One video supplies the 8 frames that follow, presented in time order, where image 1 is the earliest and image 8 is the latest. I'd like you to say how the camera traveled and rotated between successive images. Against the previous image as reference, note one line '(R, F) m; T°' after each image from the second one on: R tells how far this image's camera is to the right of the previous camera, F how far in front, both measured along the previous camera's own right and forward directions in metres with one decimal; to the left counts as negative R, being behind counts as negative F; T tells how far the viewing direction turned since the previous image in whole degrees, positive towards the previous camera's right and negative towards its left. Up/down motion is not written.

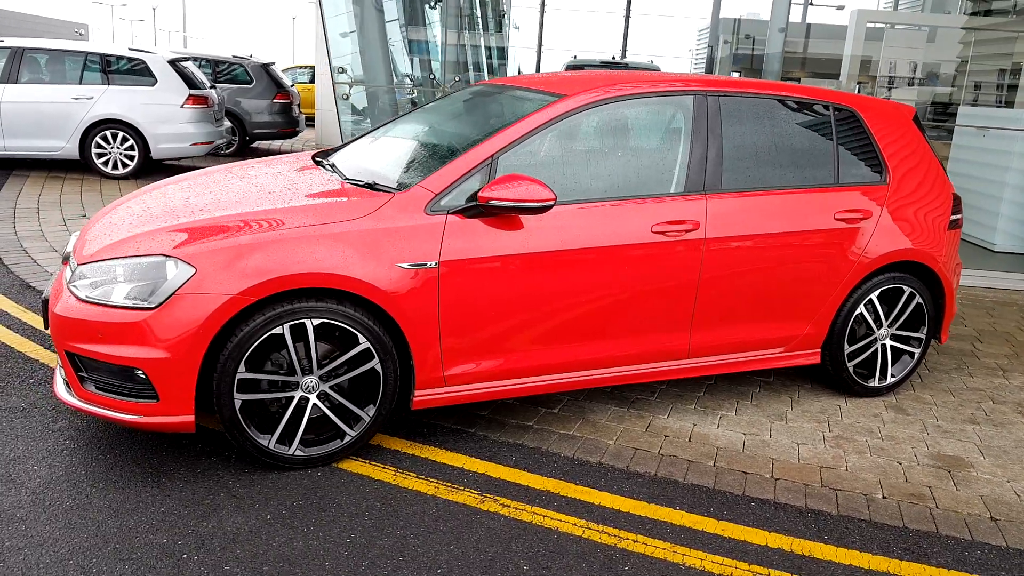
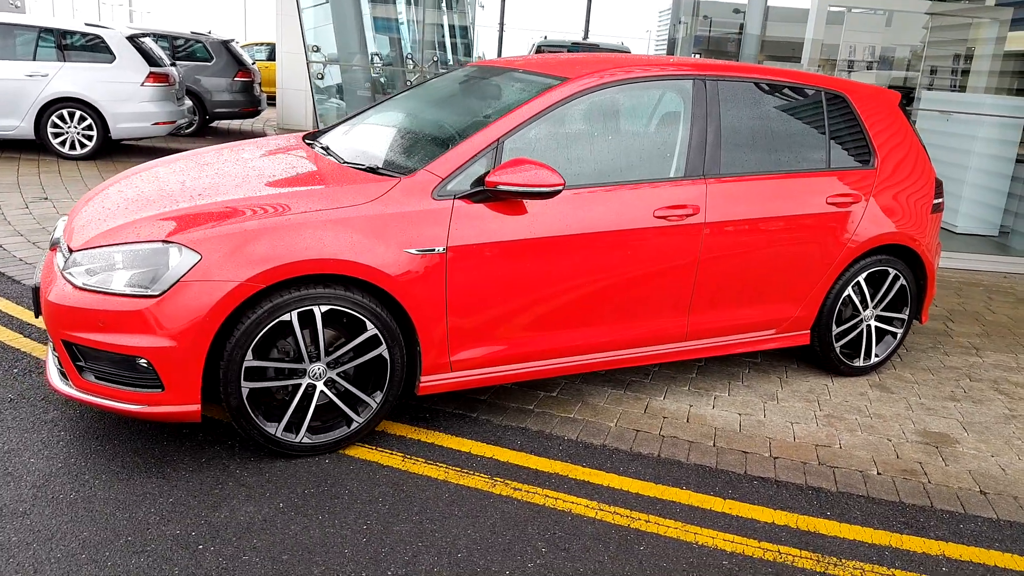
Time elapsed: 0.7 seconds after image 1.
(-0.2, 0.0) m; +3°
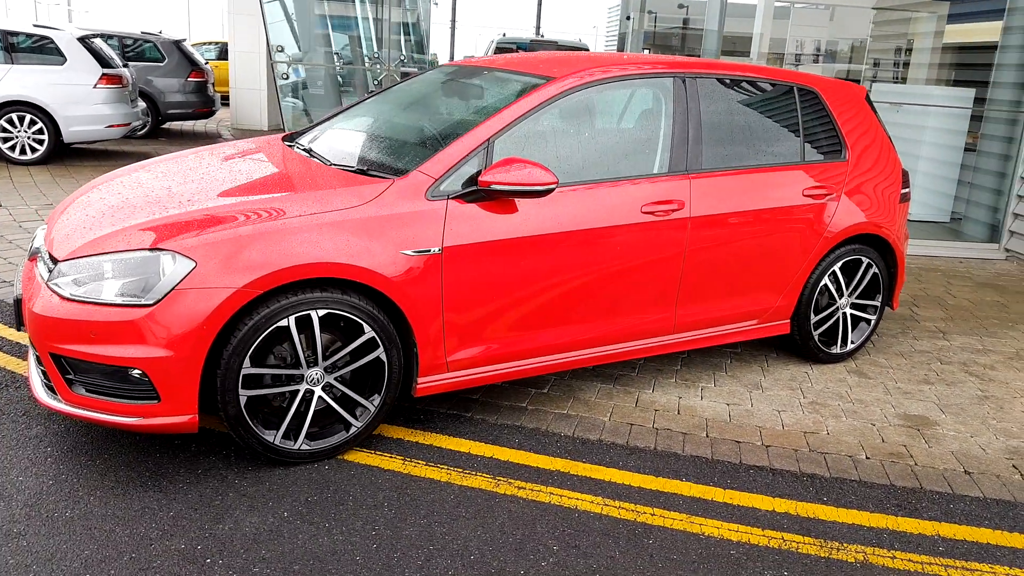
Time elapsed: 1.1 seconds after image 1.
(-0.2, 0.0) m; +3°
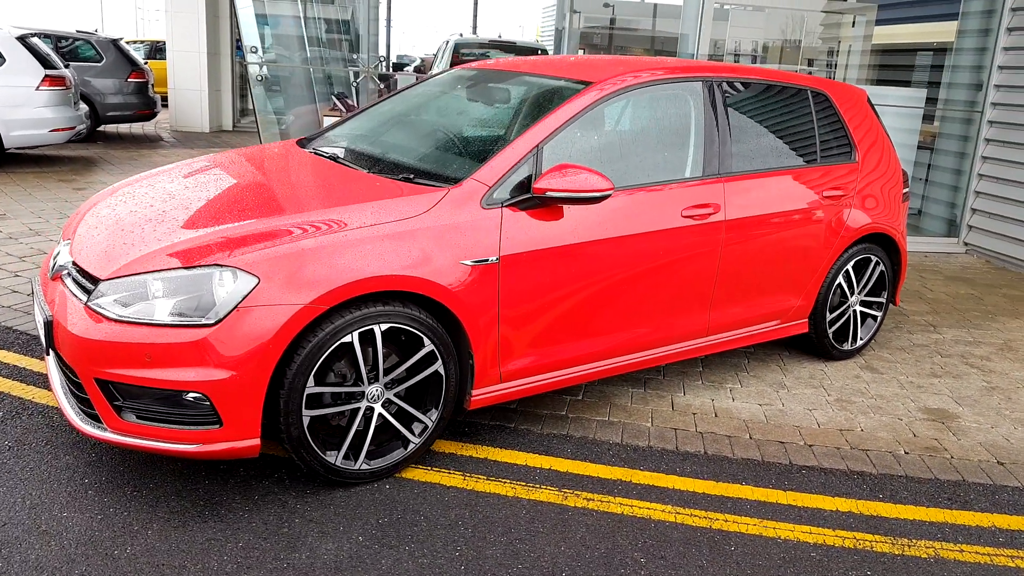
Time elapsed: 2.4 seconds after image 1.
(-0.5, +0.1) m; +5°
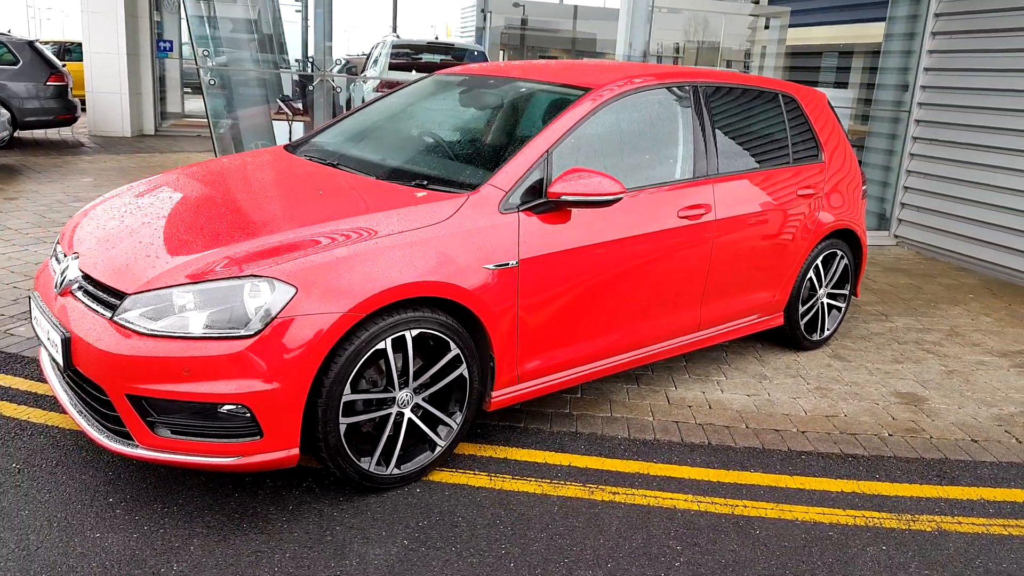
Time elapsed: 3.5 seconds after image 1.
(-0.4, 0.0) m; +6°
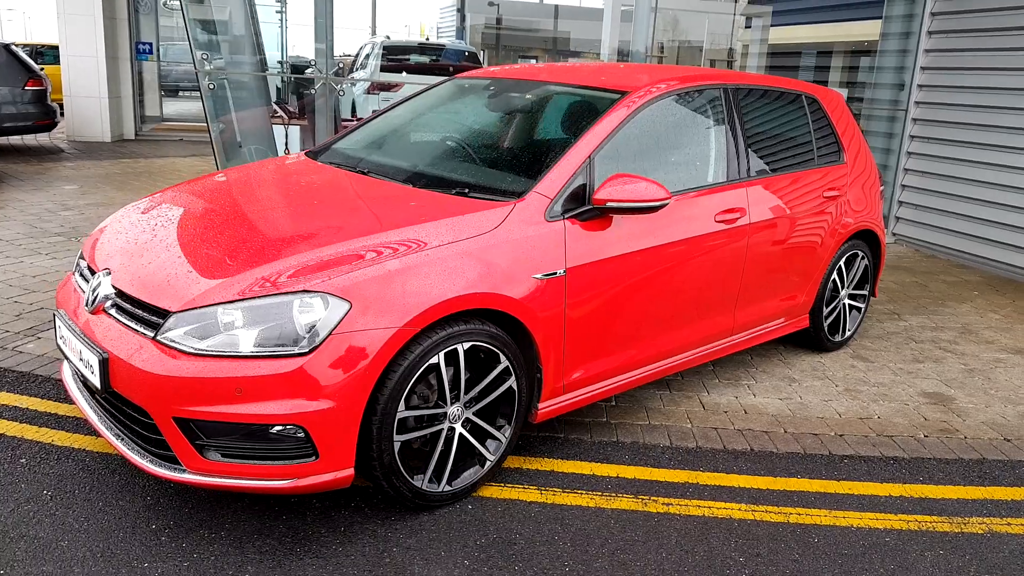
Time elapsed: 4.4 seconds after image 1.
(-0.3, +0.1) m; +2°
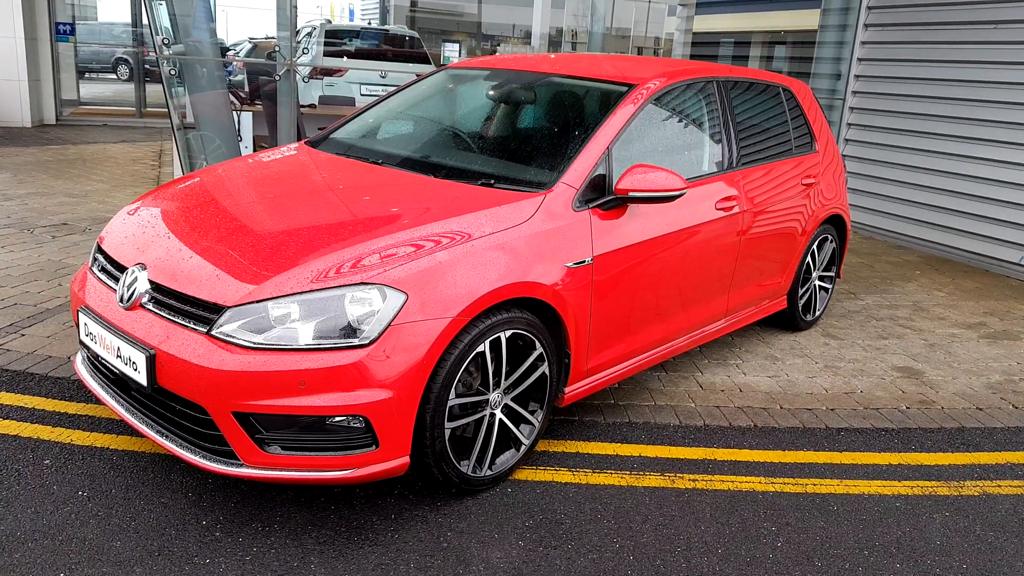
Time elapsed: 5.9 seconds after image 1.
(-0.4, 0.0) m; +6°
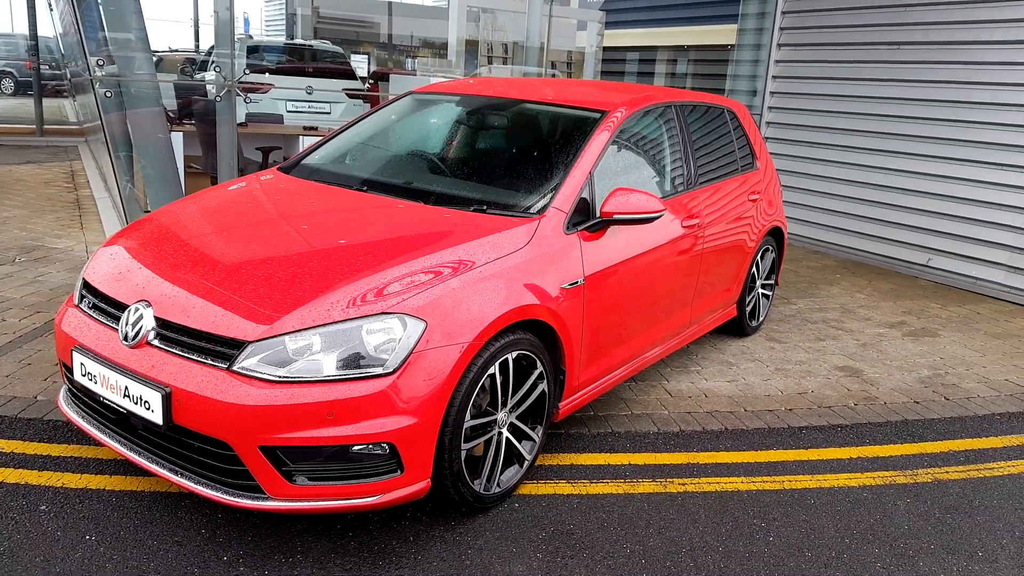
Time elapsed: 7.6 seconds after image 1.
(-0.4, -0.1) m; +7°
